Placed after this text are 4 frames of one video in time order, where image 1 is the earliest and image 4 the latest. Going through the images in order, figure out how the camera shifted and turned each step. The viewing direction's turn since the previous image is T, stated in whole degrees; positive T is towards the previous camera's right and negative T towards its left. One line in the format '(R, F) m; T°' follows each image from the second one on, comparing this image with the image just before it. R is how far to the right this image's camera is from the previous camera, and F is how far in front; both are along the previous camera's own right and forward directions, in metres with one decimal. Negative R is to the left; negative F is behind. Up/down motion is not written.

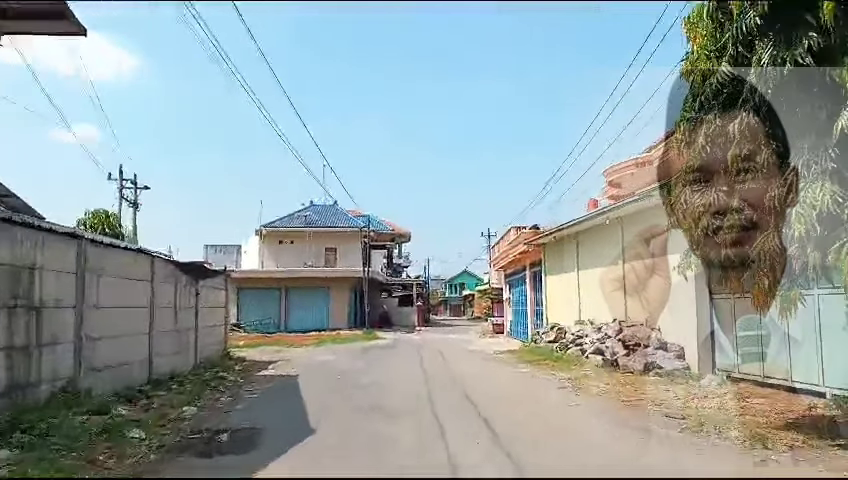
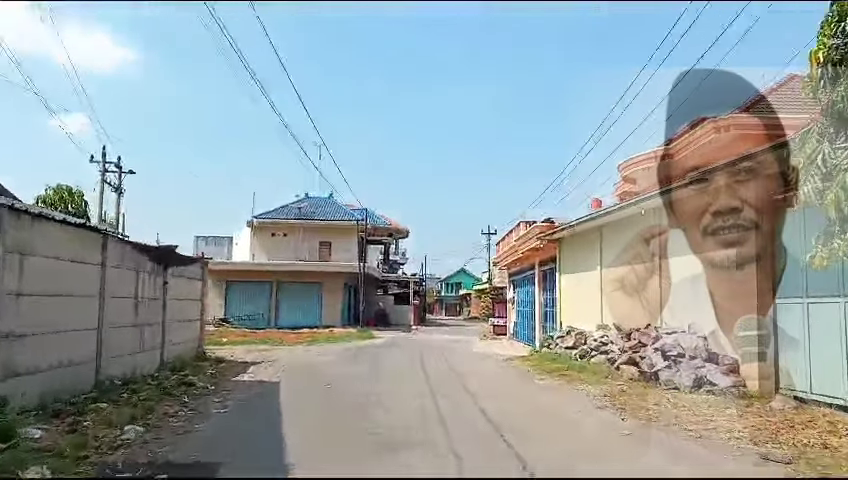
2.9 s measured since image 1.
(-0.2, +1.6) m; 0°
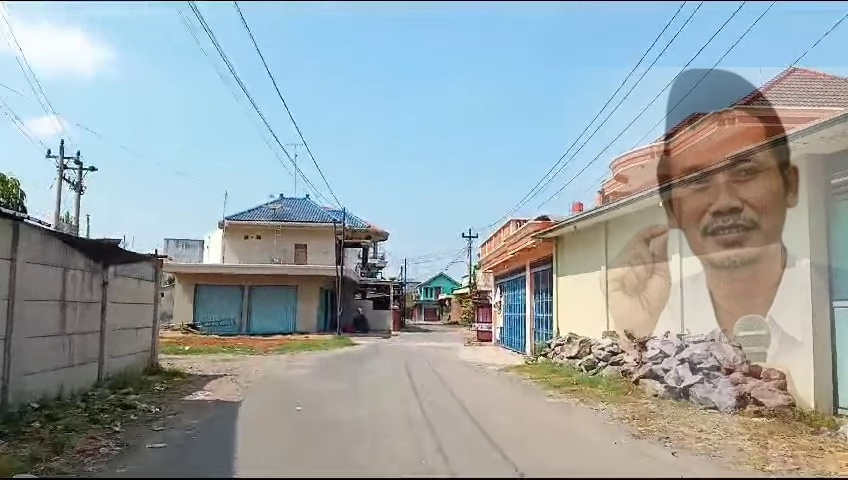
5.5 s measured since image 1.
(-0.1, +1.4) m; +2°
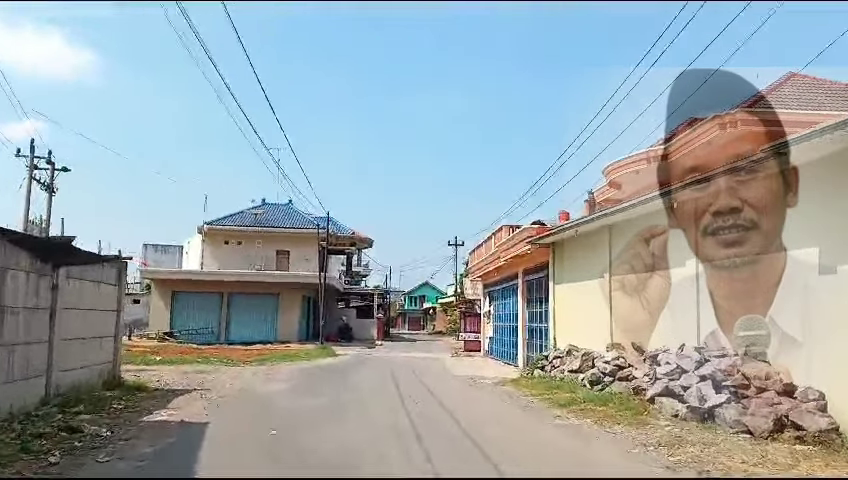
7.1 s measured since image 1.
(-0.1, +0.9) m; +1°
